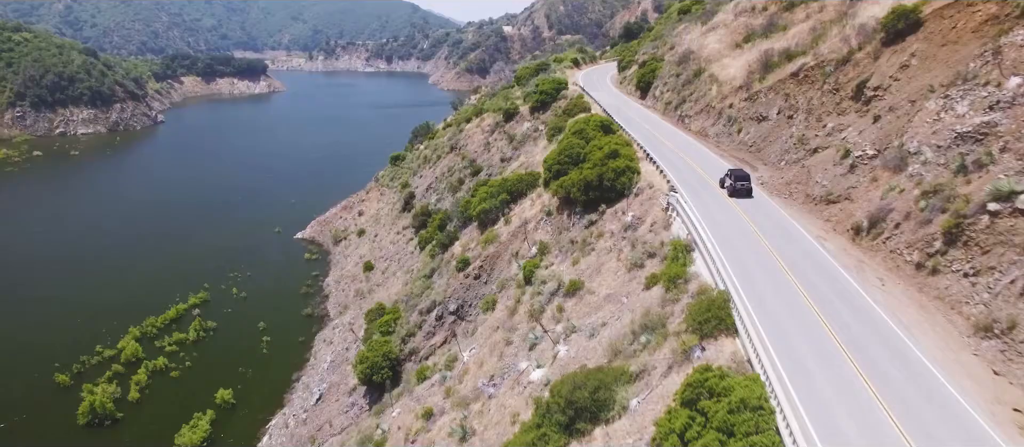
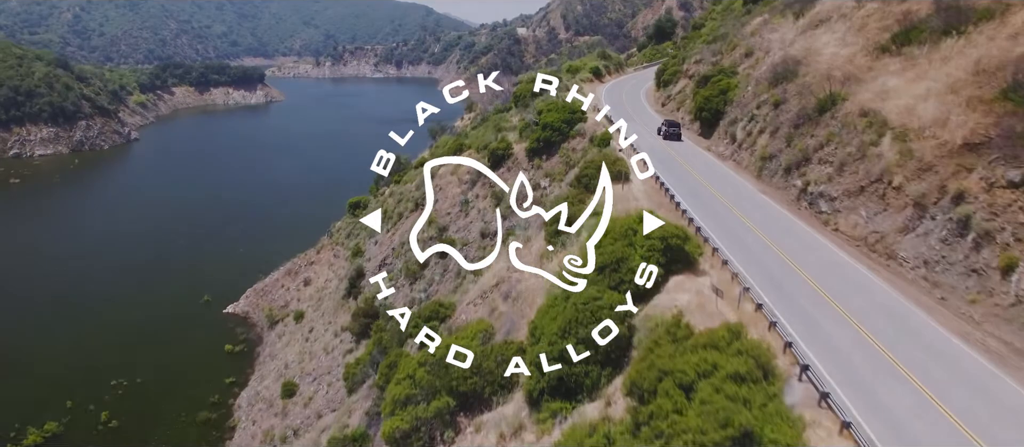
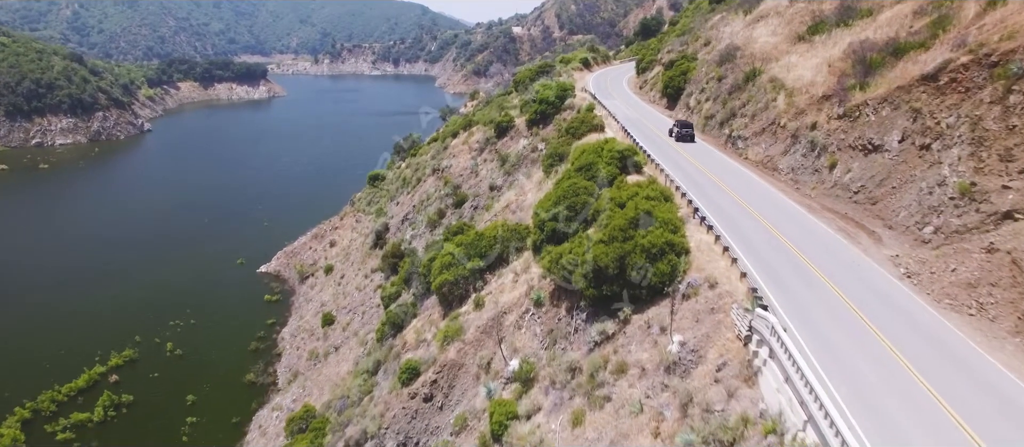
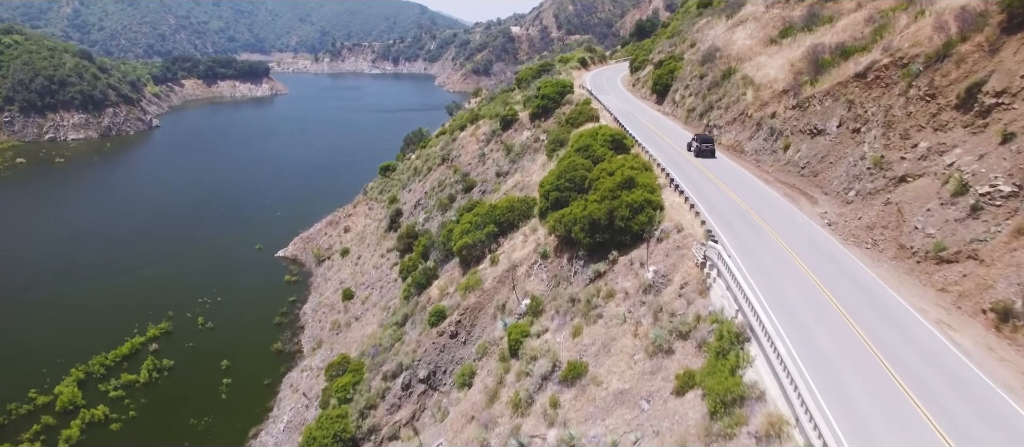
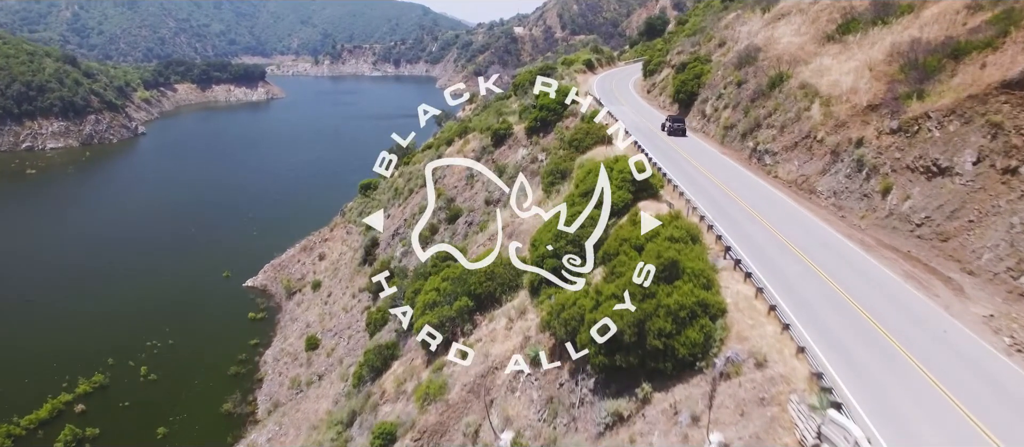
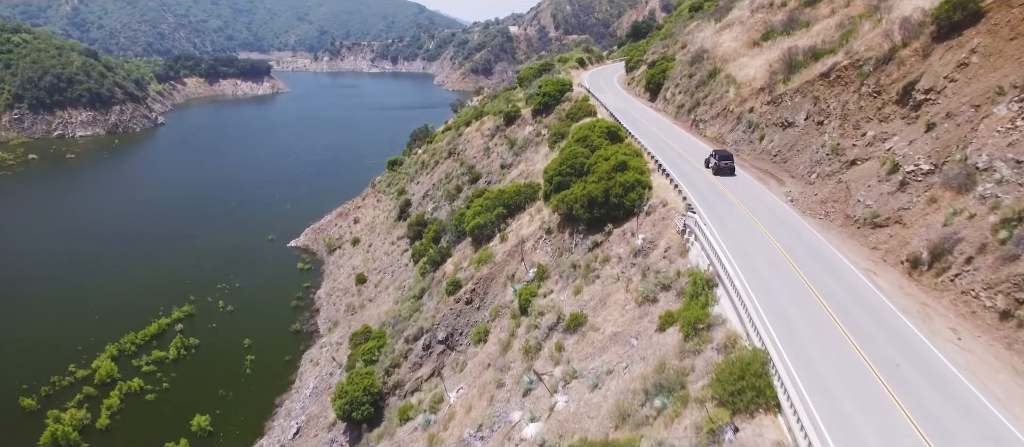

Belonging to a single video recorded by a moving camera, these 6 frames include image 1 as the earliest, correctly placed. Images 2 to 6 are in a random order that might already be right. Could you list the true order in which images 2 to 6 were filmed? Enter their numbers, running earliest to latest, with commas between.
6, 4, 3, 5, 2
